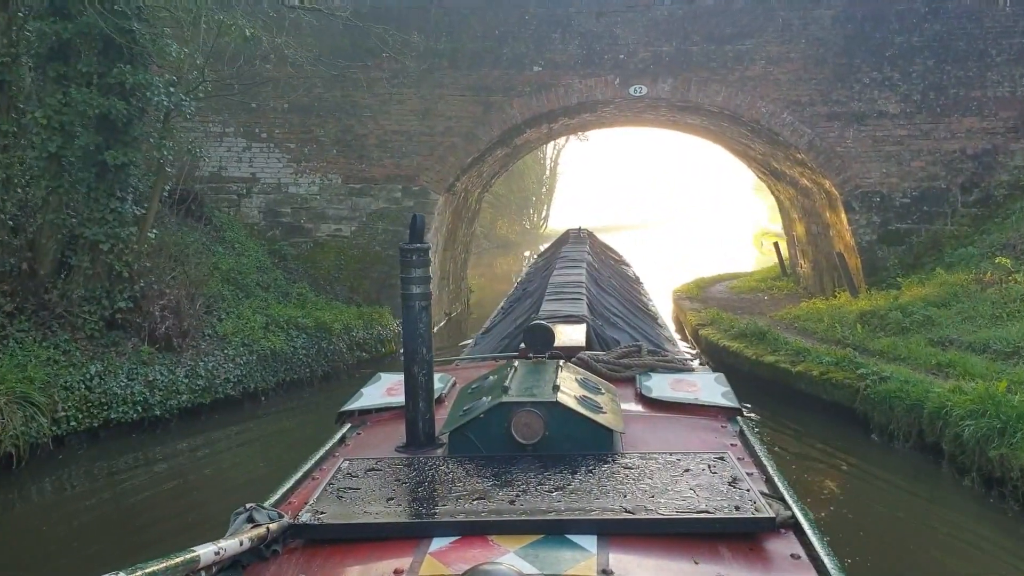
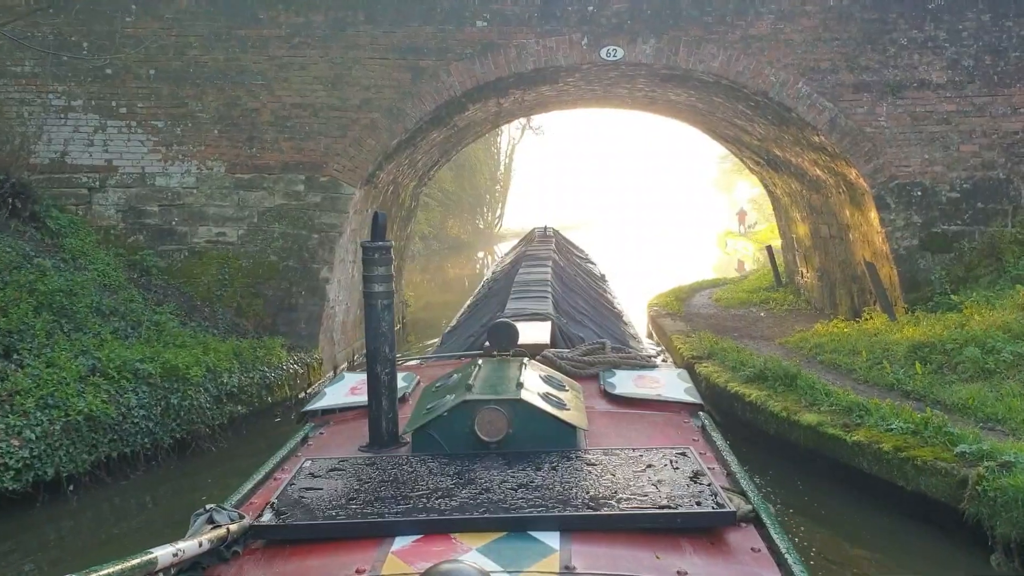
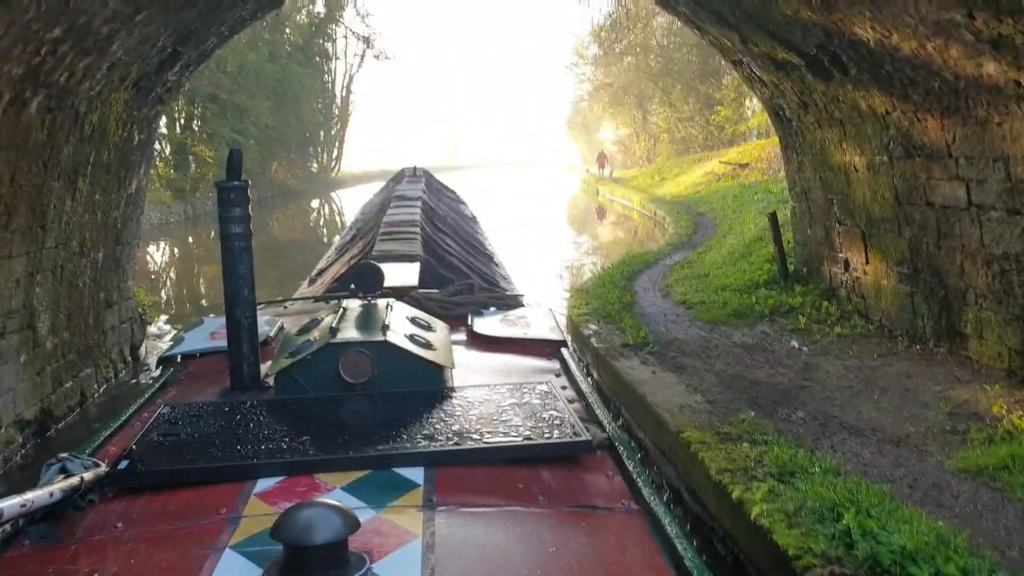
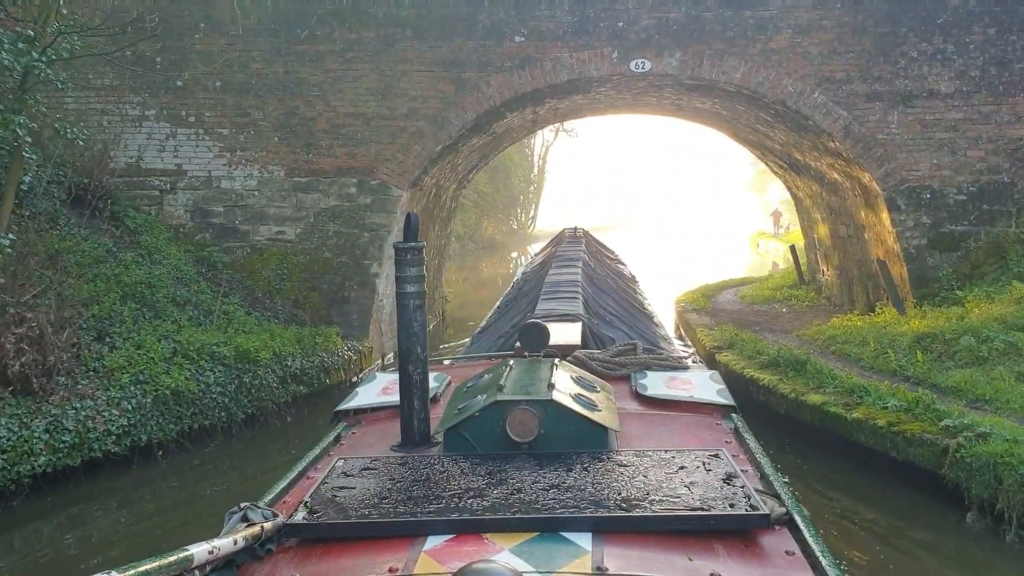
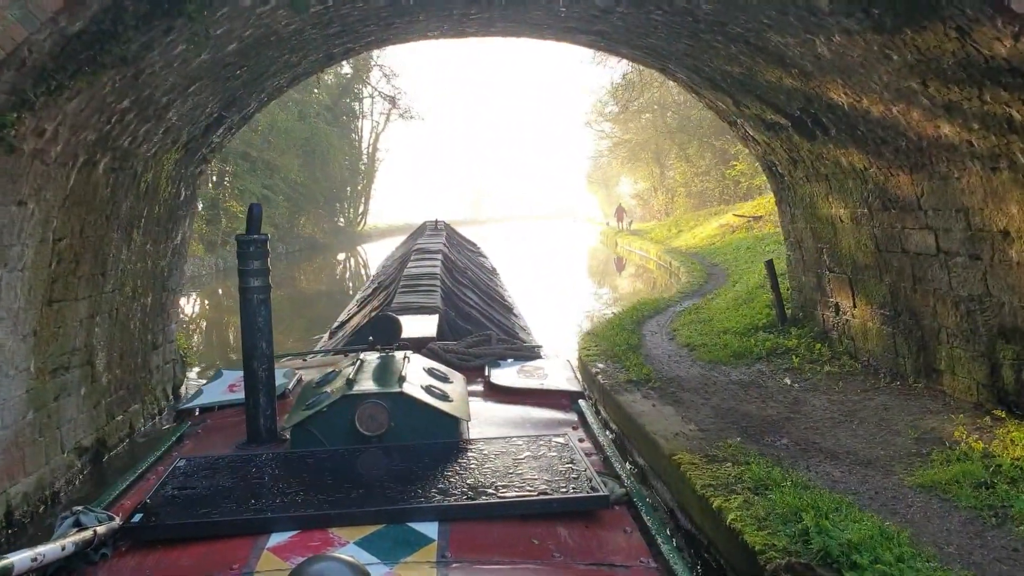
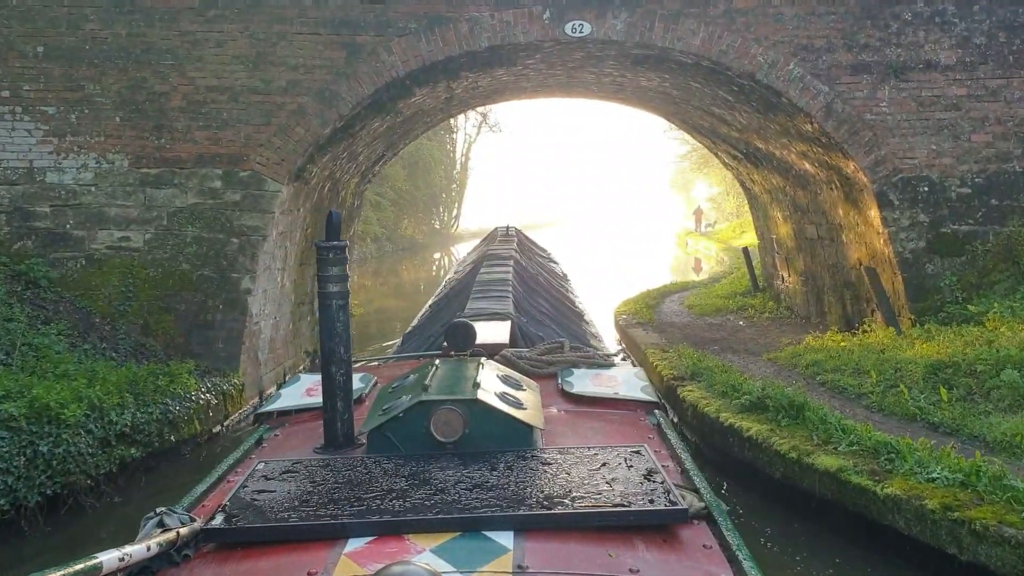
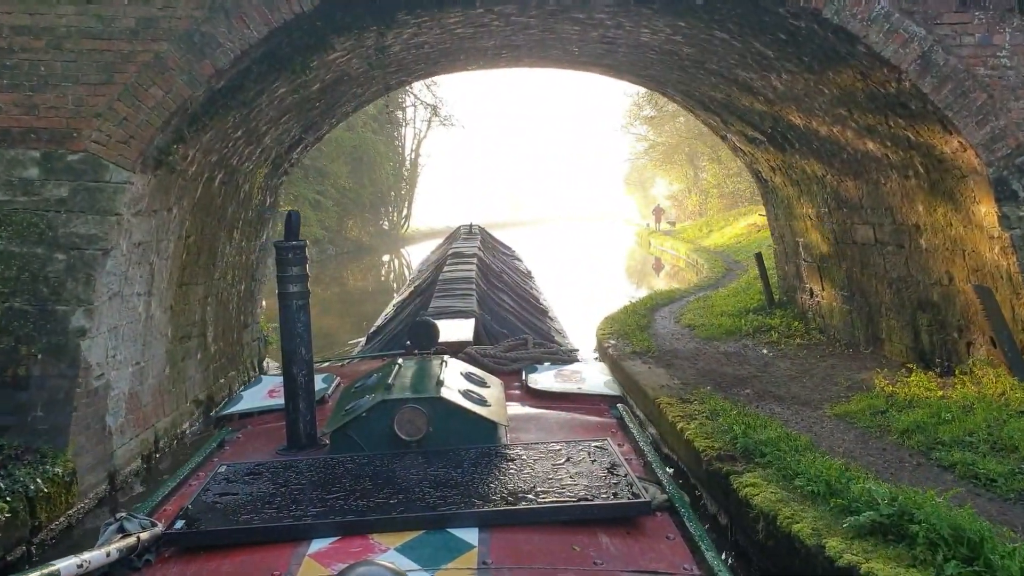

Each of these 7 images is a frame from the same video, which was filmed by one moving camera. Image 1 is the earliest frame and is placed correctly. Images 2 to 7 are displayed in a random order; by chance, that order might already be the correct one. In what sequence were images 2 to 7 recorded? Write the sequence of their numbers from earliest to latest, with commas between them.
4, 2, 6, 7, 5, 3
